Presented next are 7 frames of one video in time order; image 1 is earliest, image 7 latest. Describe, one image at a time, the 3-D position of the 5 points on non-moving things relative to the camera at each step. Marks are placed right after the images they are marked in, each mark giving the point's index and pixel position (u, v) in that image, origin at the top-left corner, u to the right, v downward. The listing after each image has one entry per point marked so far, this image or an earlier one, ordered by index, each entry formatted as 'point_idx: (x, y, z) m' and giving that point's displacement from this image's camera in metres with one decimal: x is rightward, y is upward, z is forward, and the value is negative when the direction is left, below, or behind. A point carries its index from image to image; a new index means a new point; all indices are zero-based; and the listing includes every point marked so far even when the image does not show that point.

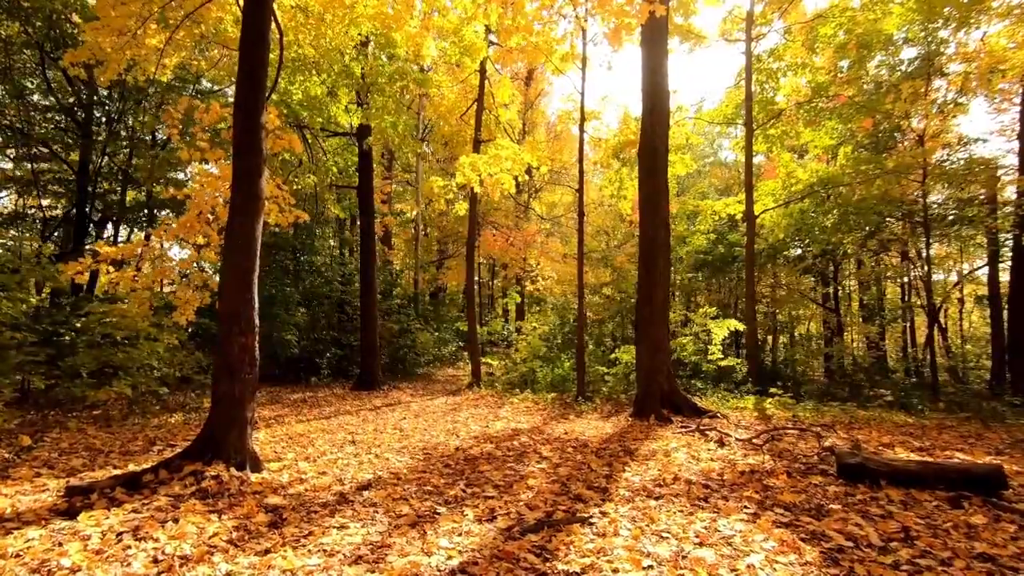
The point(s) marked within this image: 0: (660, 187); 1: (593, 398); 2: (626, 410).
0: (+2.5, +1.7, +8.5) m
1: (+1.6, -2.2, +9.9) m
2: (+2.0, -2.2, +8.9) m
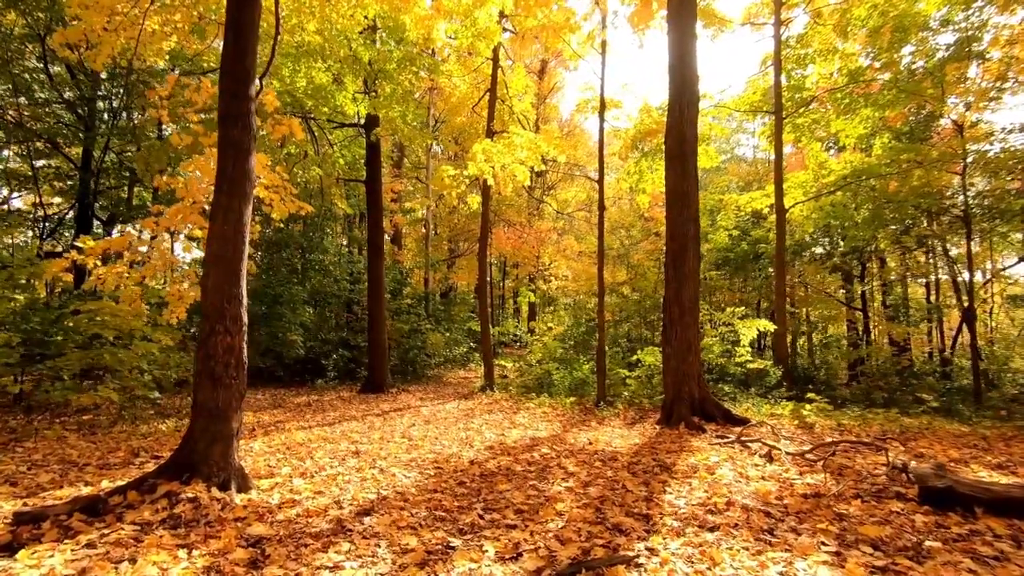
0: (+2.8, +1.7, +7.9) m
1: (+1.9, -2.1, +9.3) m
2: (+2.3, -2.1, +8.3) m
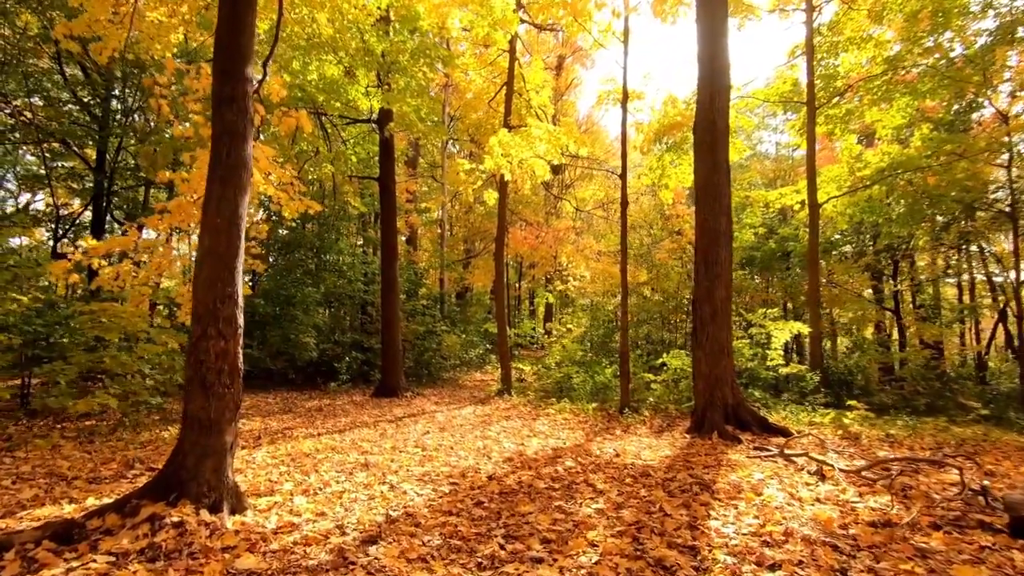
0: (+3.1, +1.7, +7.4) m
1: (+2.2, -2.1, +8.8) m
2: (+2.6, -2.1, +7.8) m
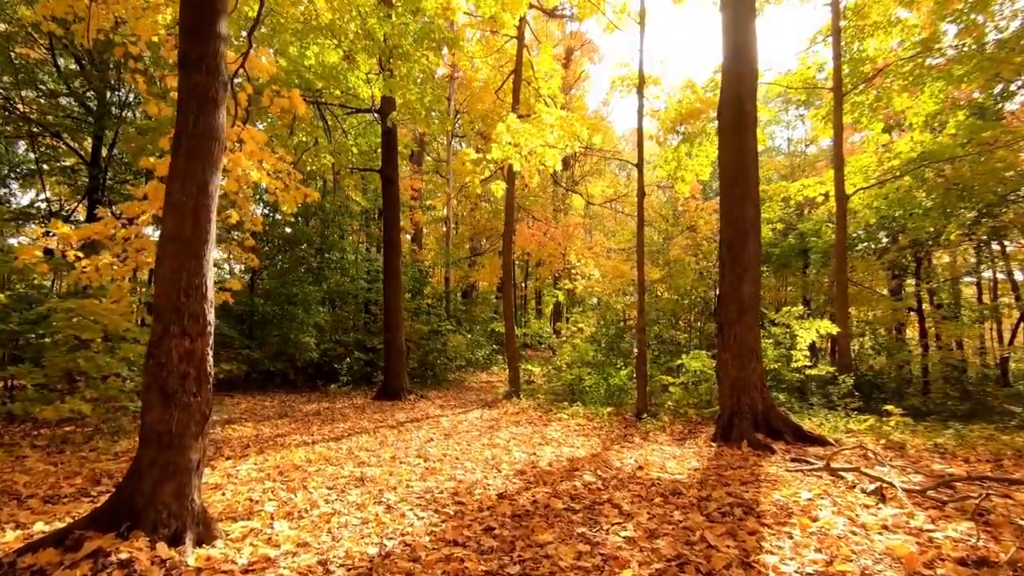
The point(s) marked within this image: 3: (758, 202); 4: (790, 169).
0: (+3.2, +1.8, +6.8) m
1: (+2.4, -2.1, +8.2) m
2: (+2.7, -2.1, +7.2) m
3: (+3.4, +1.2, +6.9) m
4: (+9.7, +4.2, +17.5) m
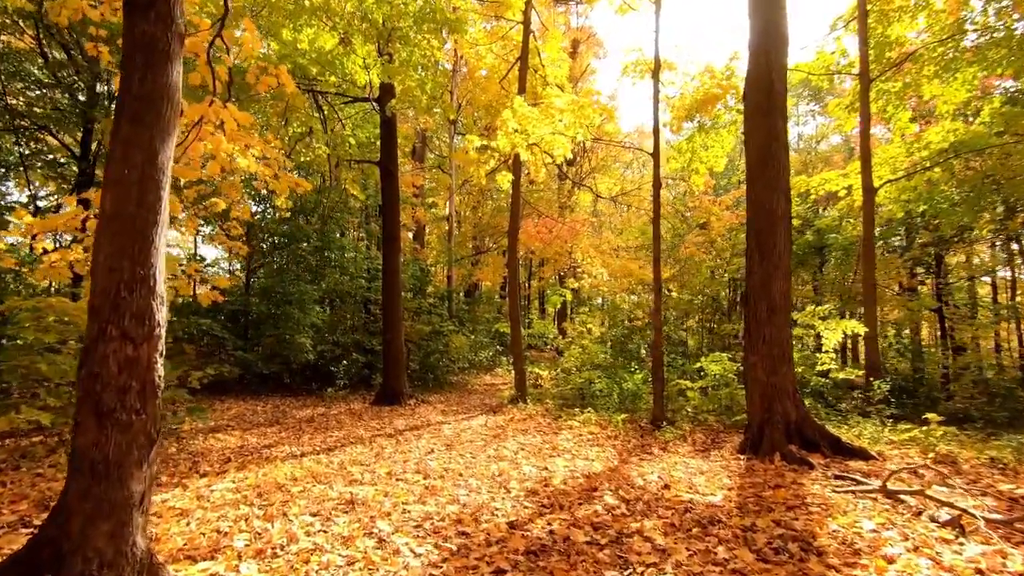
0: (+3.3, +1.8, +6.2) m
1: (+2.5, -2.0, +7.6) m
2: (+2.8, -2.0, +6.6) m
3: (+3.5, +1.2, +6.3) m
4: (+9.9, +4.2, +16.9) m
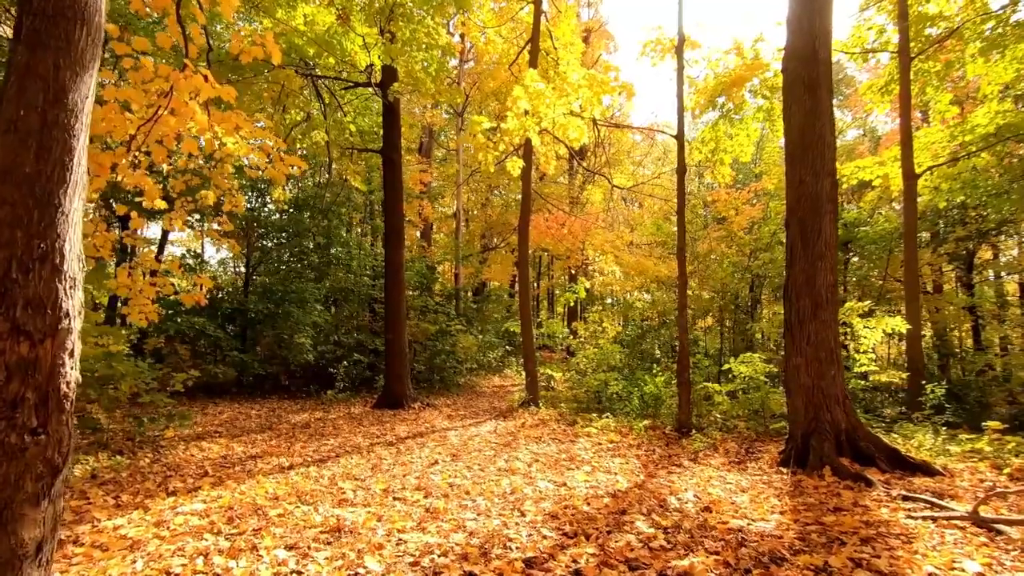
0: (+3.4, +1.9, +5.5) m
1: (+2.7, -2.0, +7.0) m
2: (+3.0, -1.9, +5.9) m
3: (+3.6, +1.3, +5.6) m
4: (+10.2, +4.3, +16.1) m
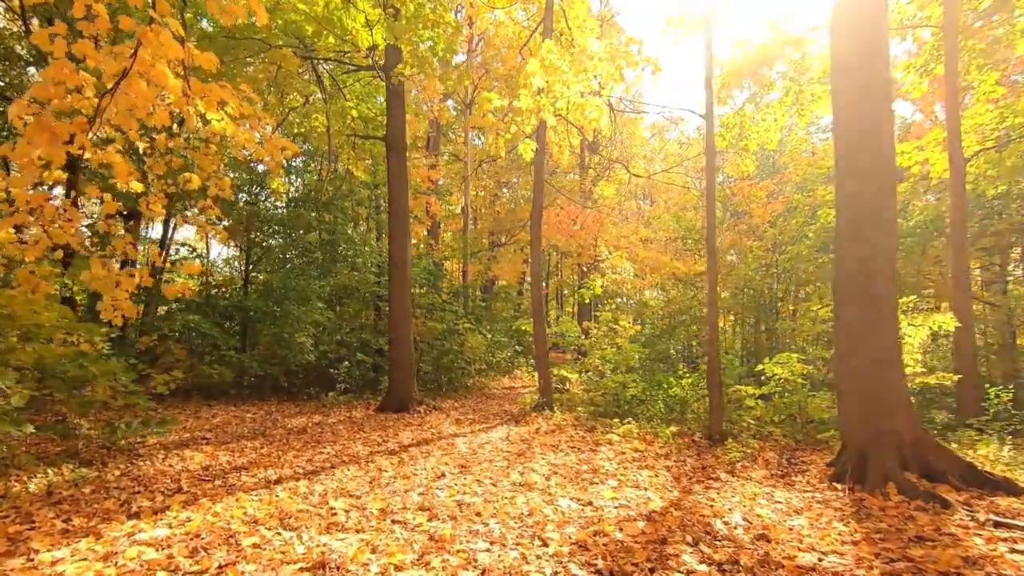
0: (+3.6, +2.0, +4.9) m
1: (+2.9, -1.9, +6.3) m
2: (+3.2, -1.9, +5.3) m
3: (+3.8, +1.4, +4.9) m
4: (+10.5, +4.4, +15.4) m
